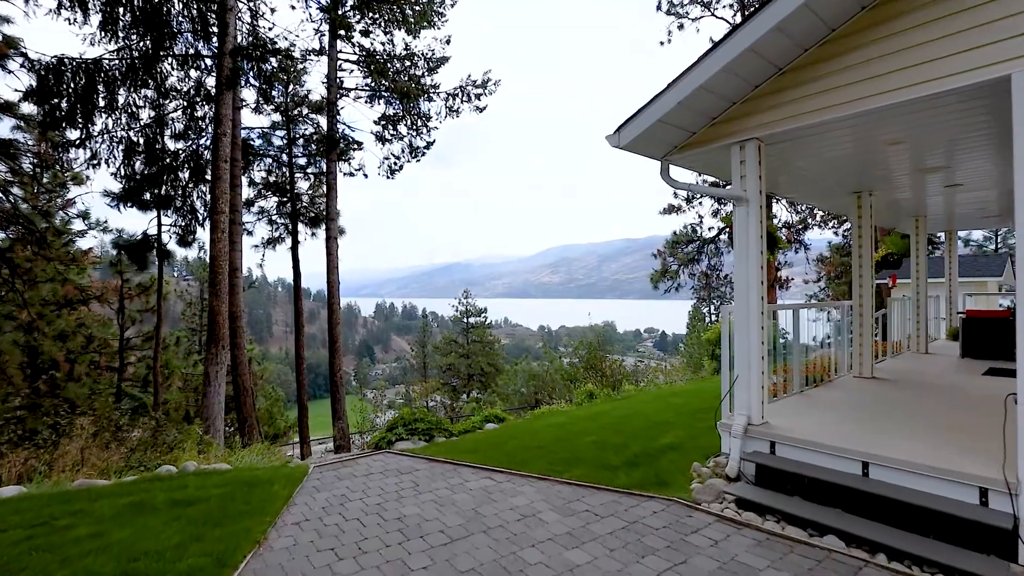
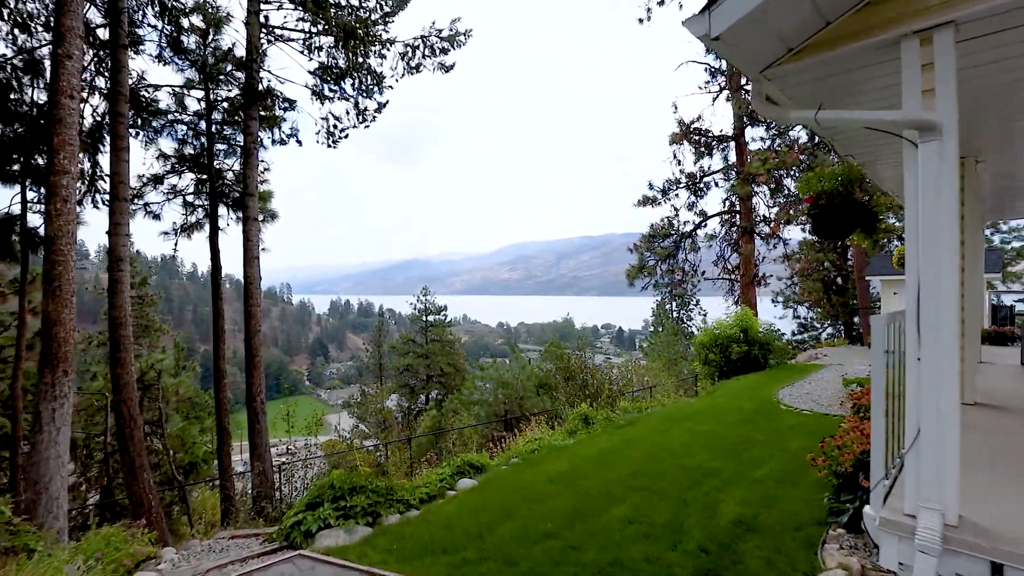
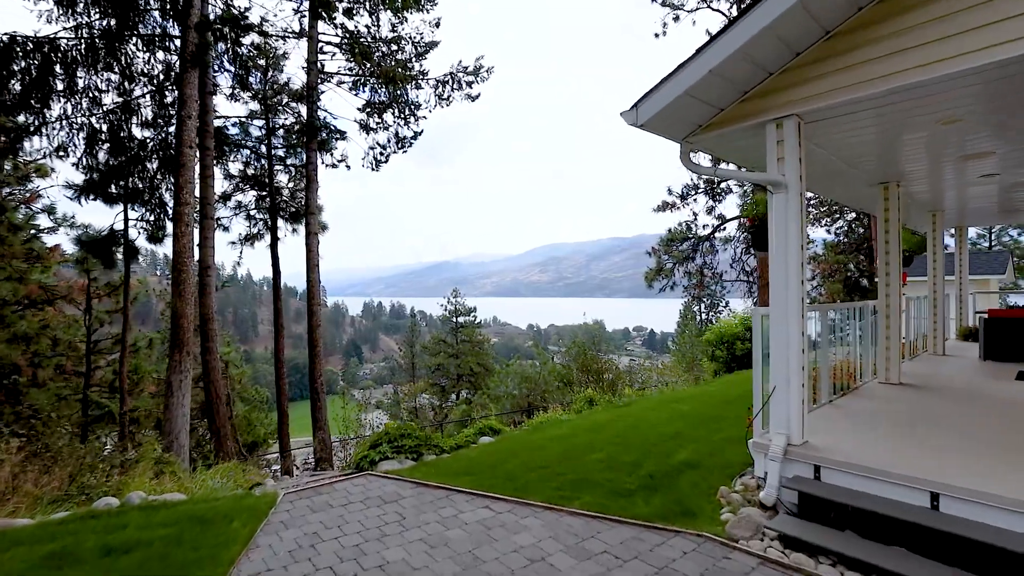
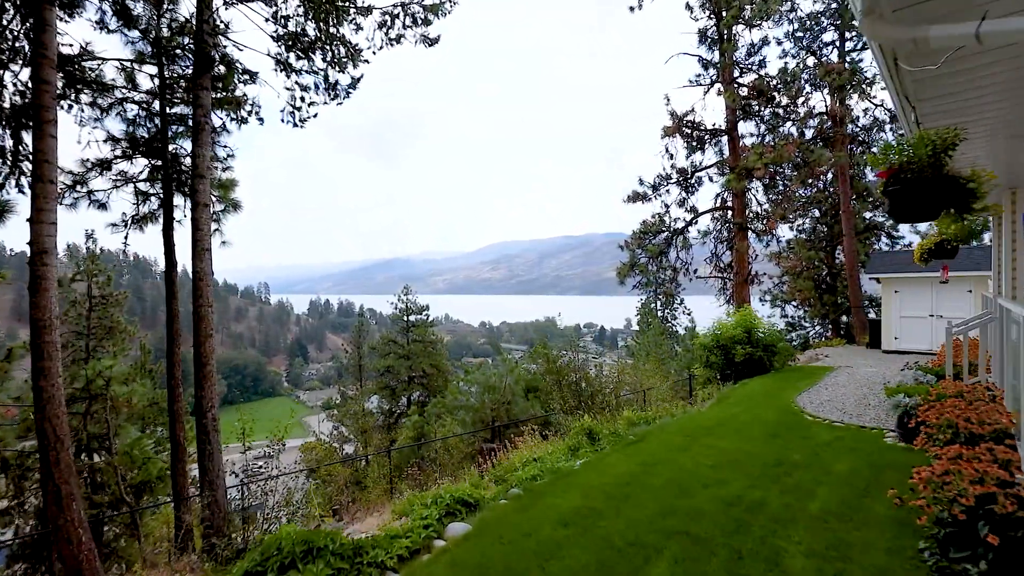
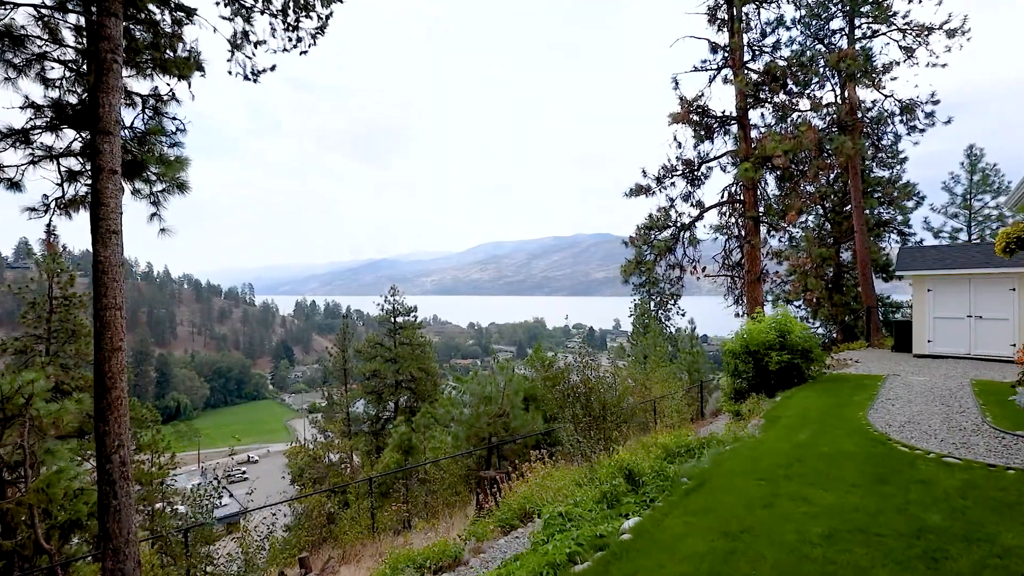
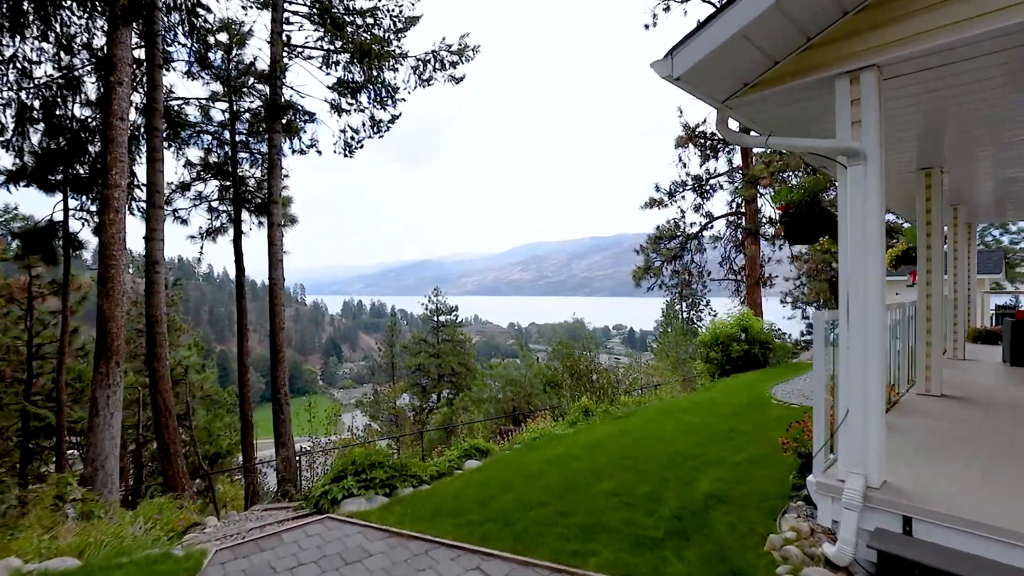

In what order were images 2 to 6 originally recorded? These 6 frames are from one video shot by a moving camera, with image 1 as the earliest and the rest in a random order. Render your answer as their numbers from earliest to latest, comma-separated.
3, 6, 2, 4, 5
